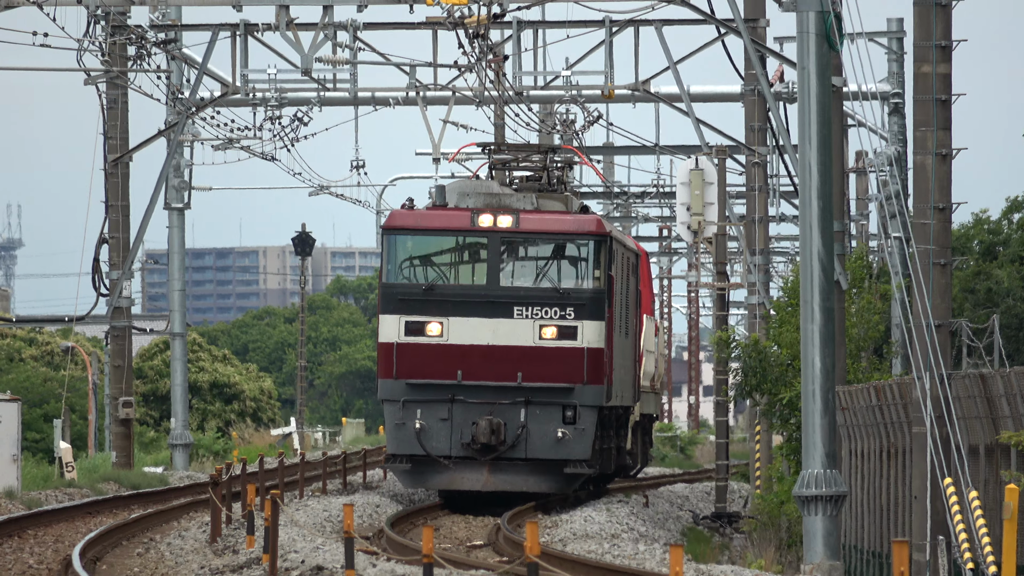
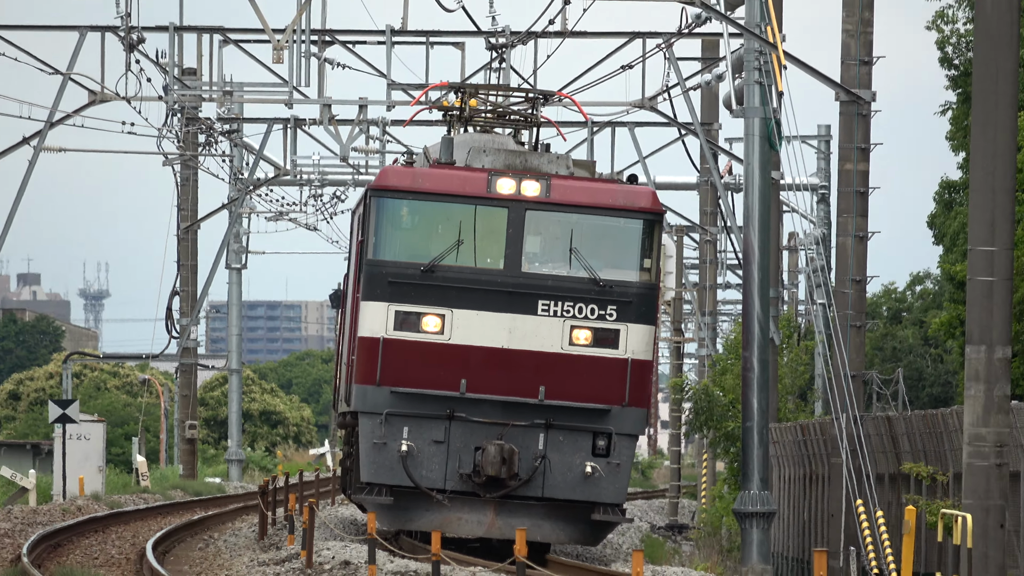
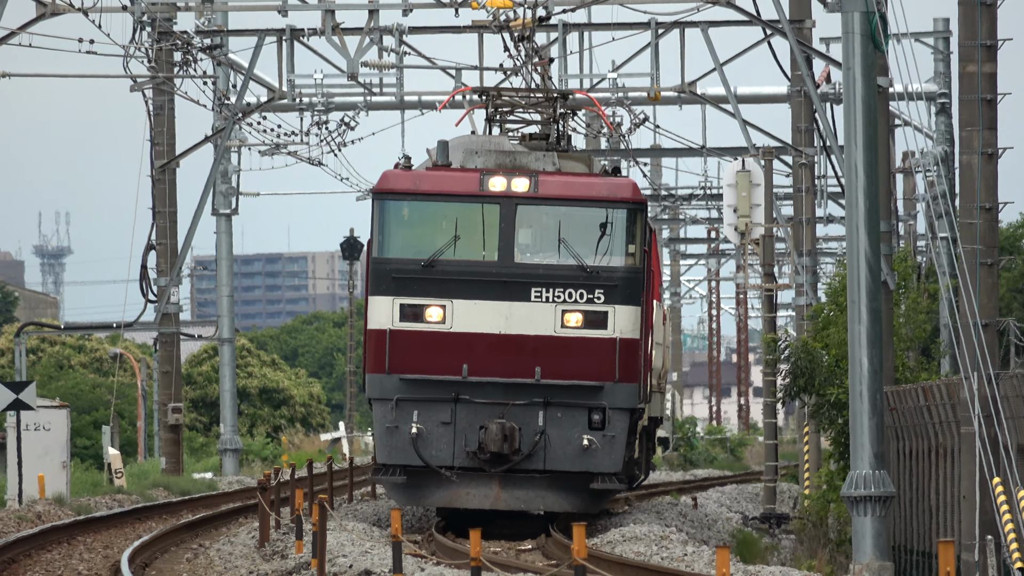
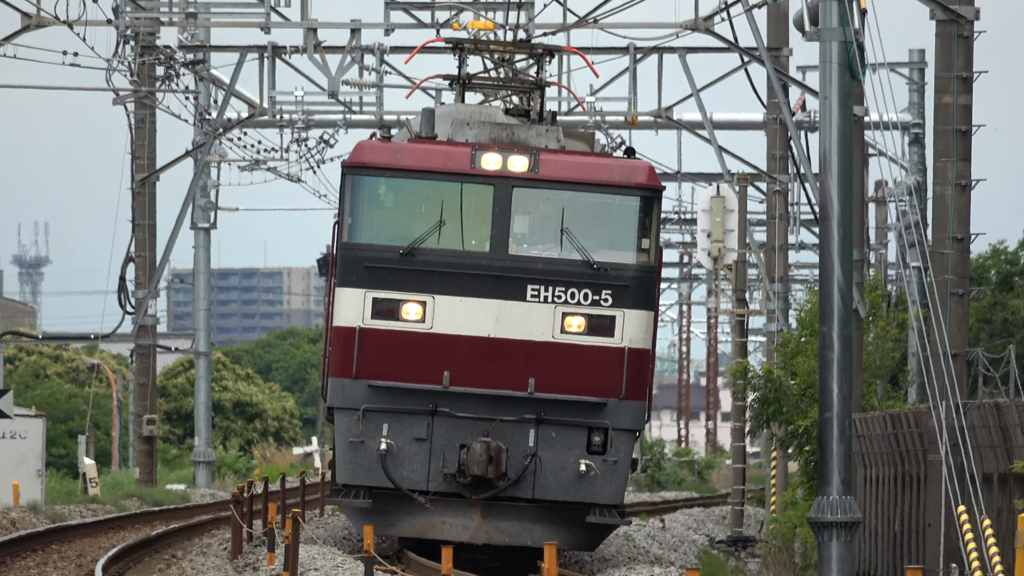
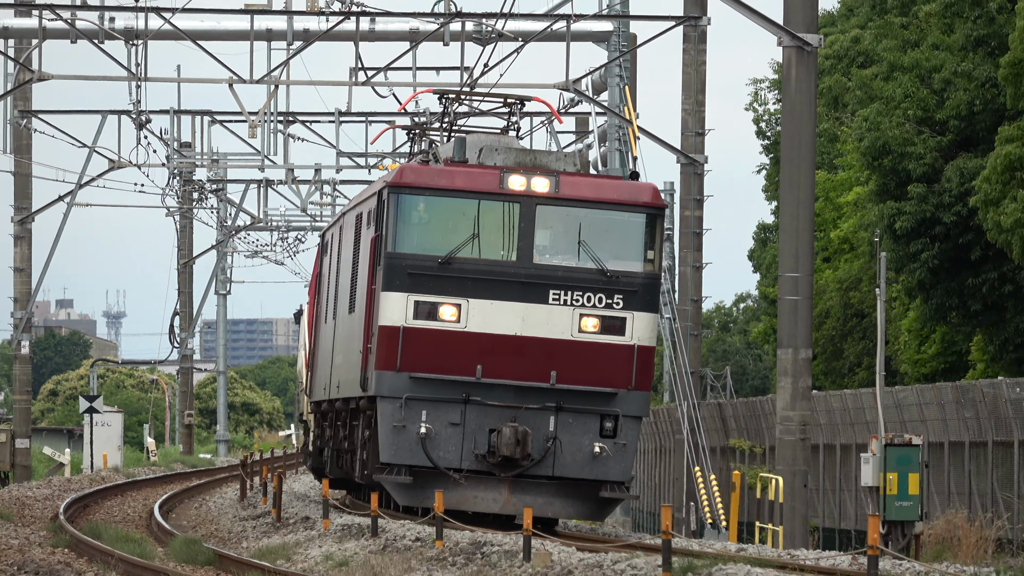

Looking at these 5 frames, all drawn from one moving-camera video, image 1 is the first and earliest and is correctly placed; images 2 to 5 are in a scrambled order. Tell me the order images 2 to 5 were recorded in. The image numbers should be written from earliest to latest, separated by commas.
3, 4, 2, 5
